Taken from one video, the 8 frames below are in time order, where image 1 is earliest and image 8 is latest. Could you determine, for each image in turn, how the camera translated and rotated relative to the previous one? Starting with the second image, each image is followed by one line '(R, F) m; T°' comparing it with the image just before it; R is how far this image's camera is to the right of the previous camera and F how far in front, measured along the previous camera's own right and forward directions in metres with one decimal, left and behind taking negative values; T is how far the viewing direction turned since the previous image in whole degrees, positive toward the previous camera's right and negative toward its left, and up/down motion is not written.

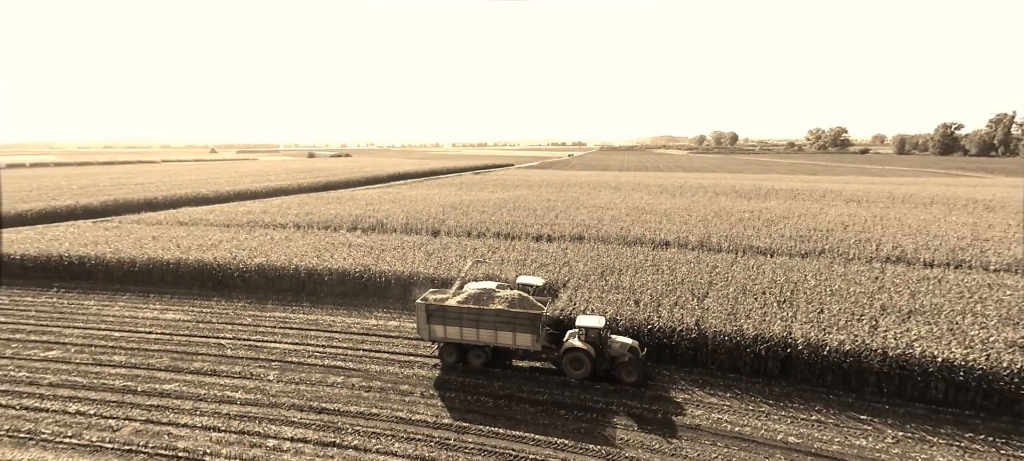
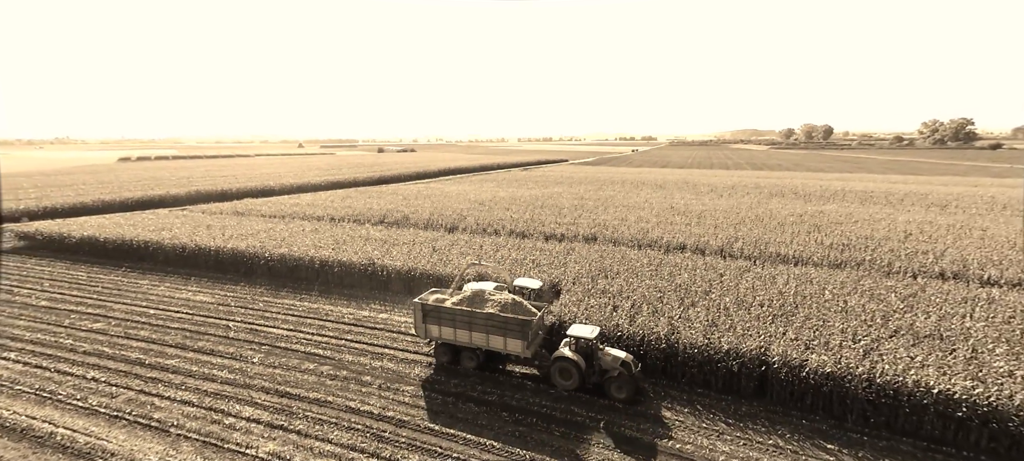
(+1.9, +0.1) m; -8°
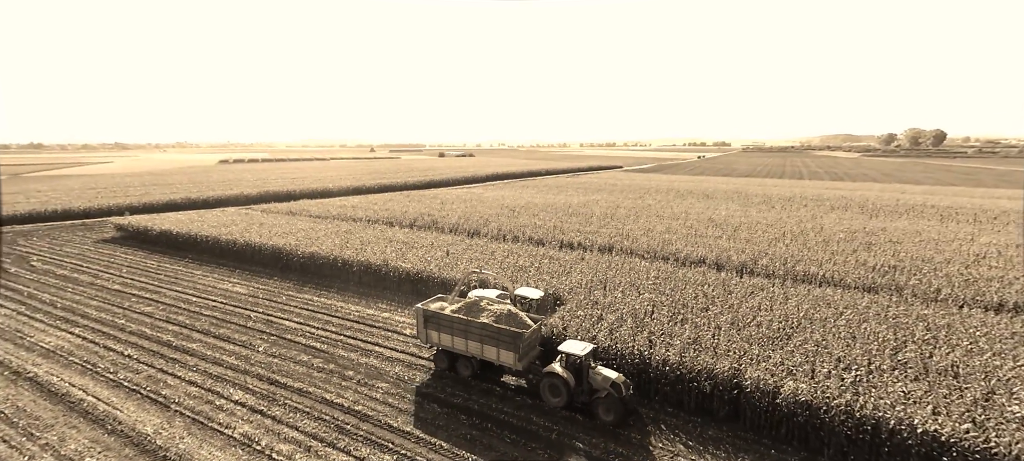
(+1.7, -0.1) m; -8°
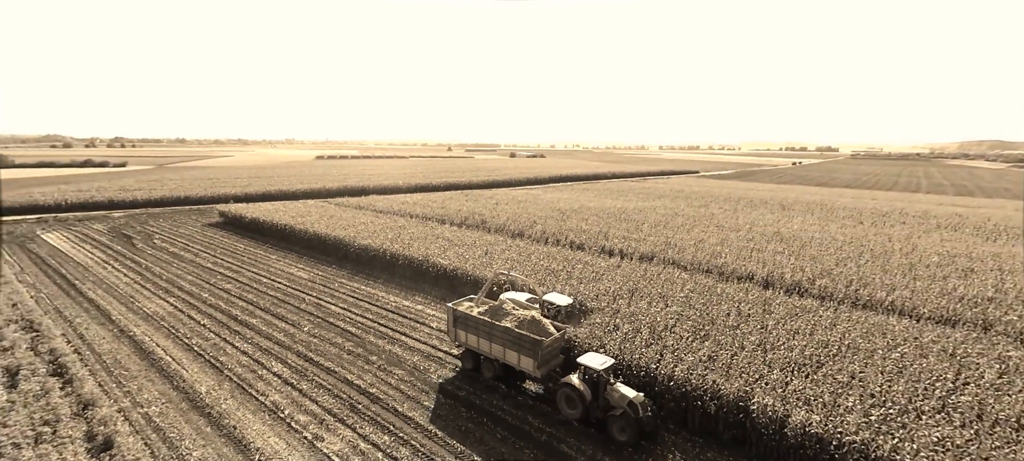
(+1.2, -0.2) m; -9°
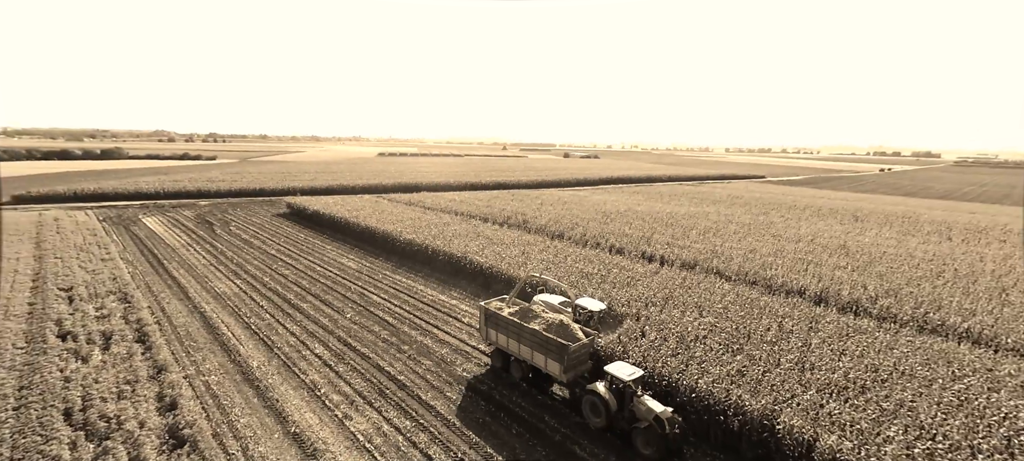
(+0.6, -0.1) m; -7°
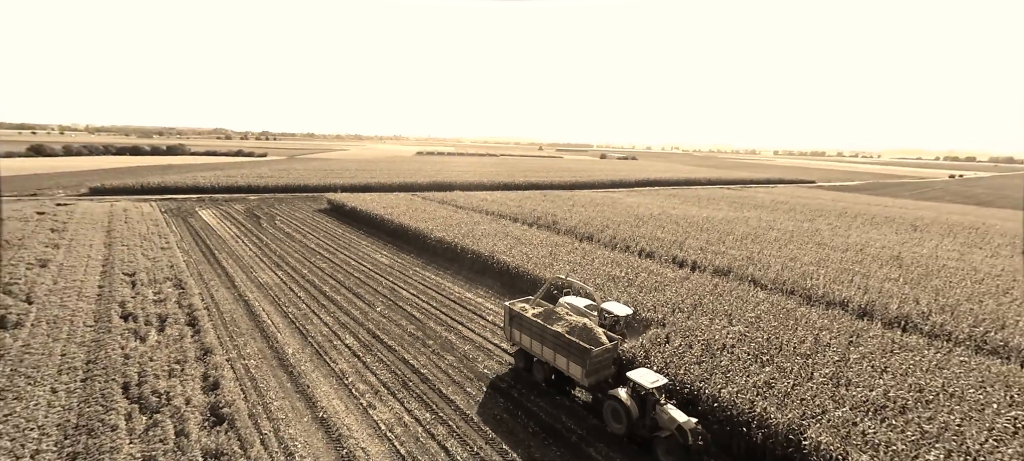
(+0.3, 0.0) m; -5°
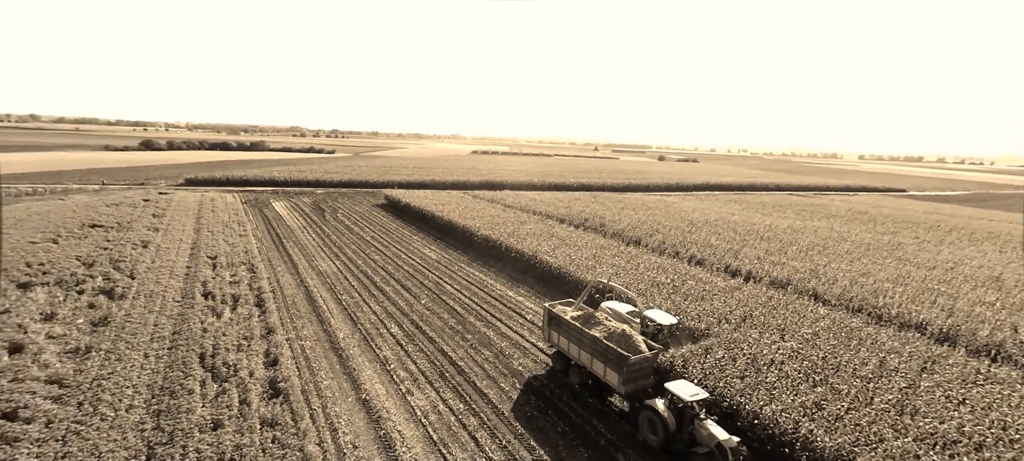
(+0.4, +0.1) m; -7°
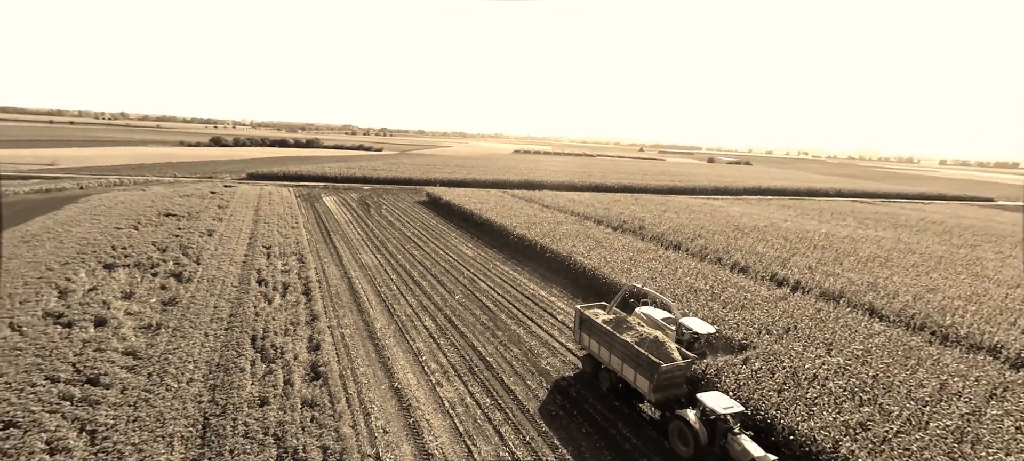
(+0.3, +0.1) m; -5°
